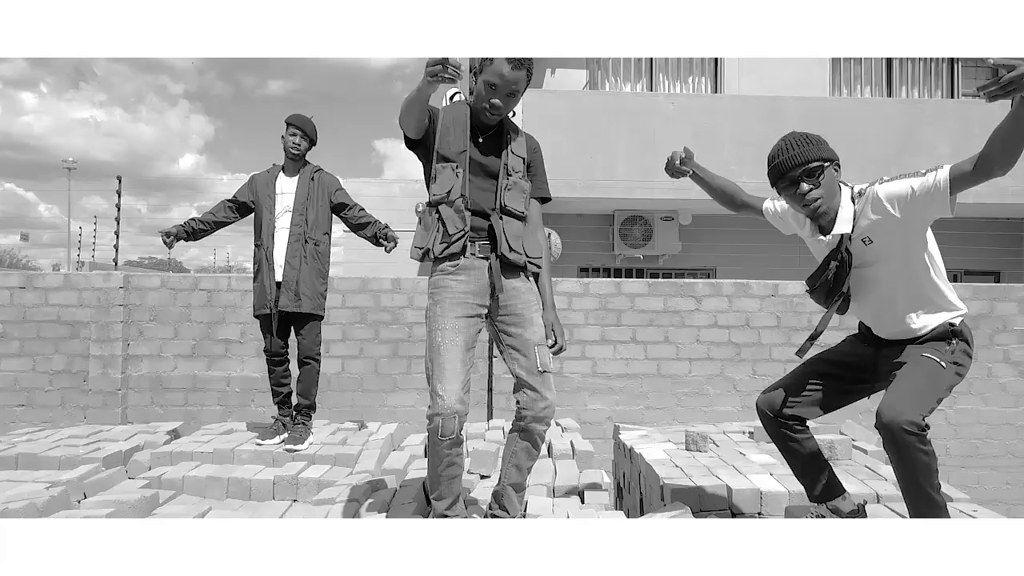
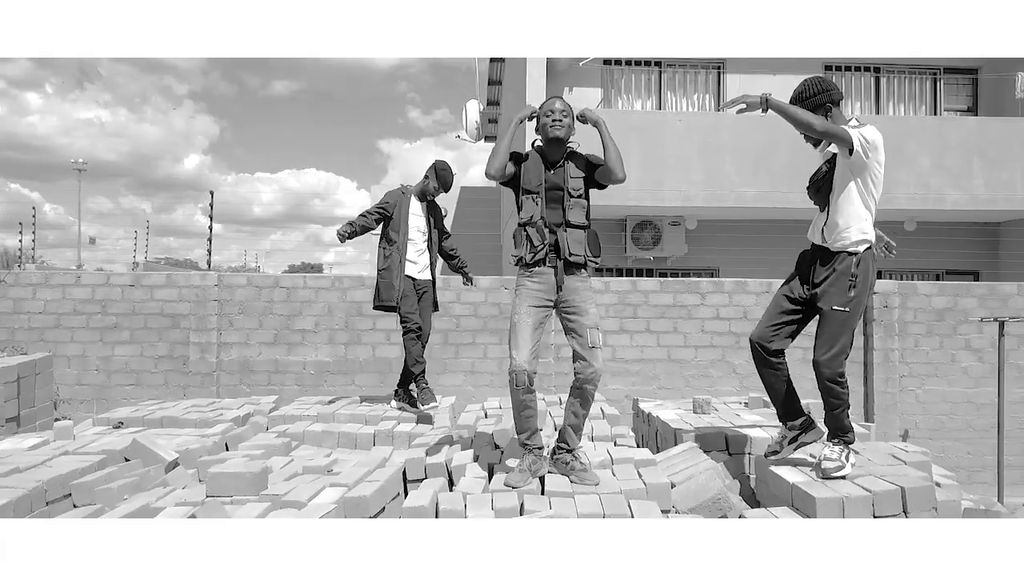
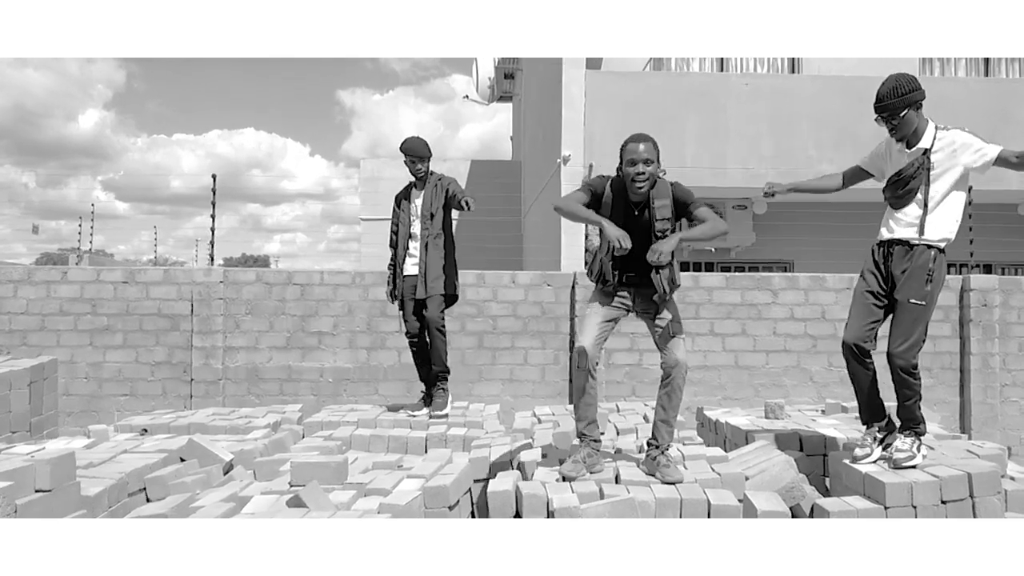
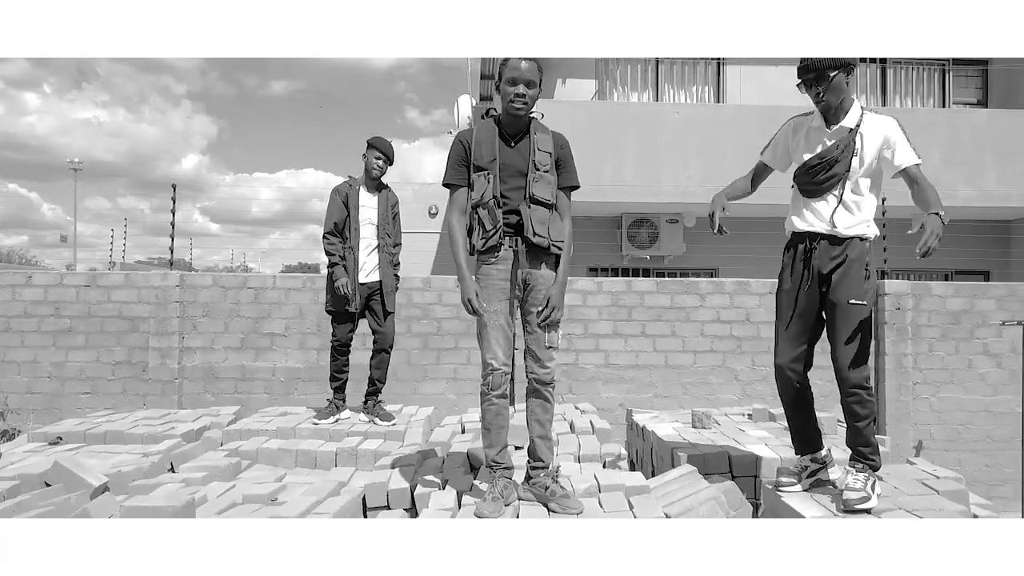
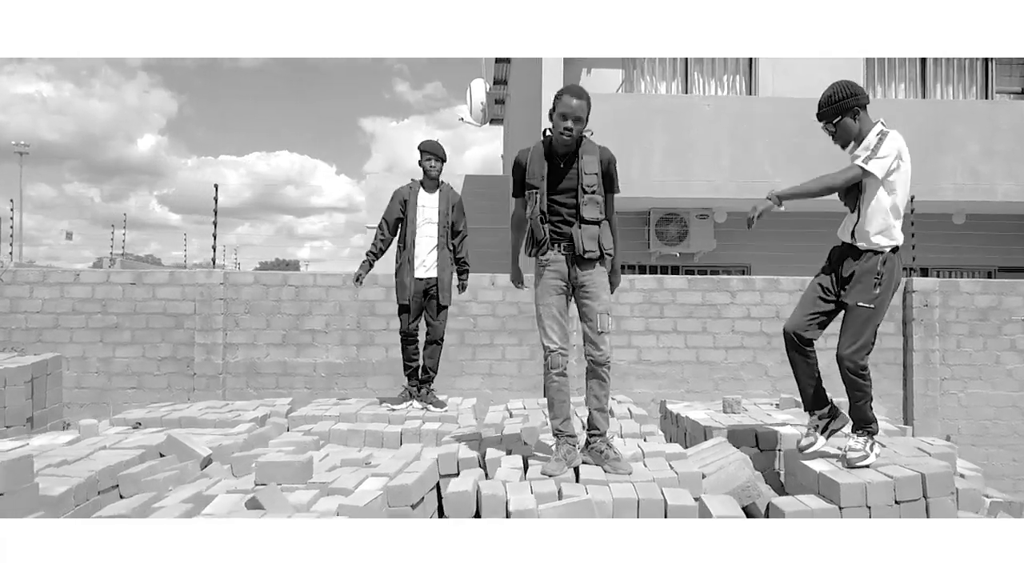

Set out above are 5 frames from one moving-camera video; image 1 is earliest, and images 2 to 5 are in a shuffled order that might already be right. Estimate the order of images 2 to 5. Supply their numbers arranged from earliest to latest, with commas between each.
4, 2, 5, 3
